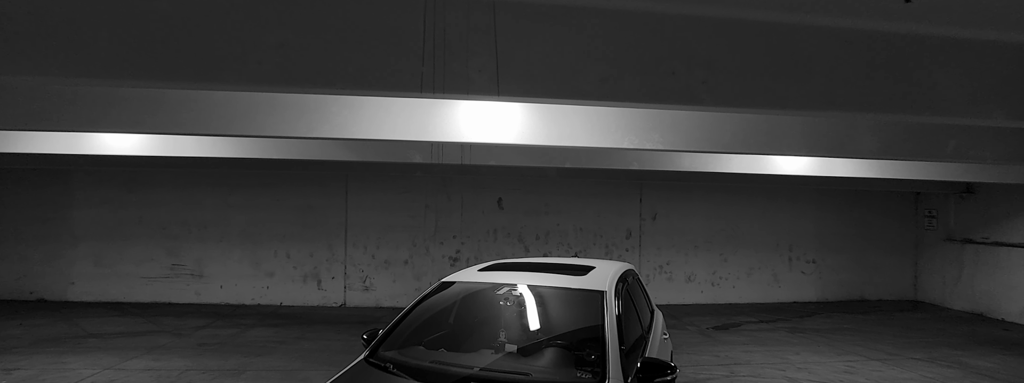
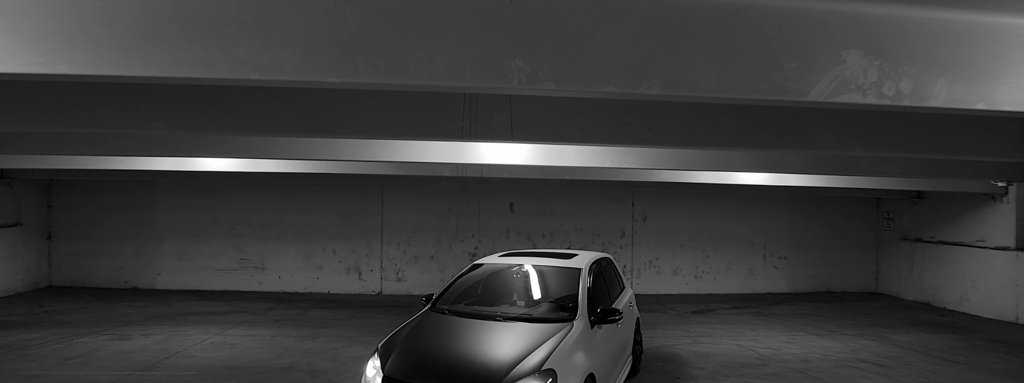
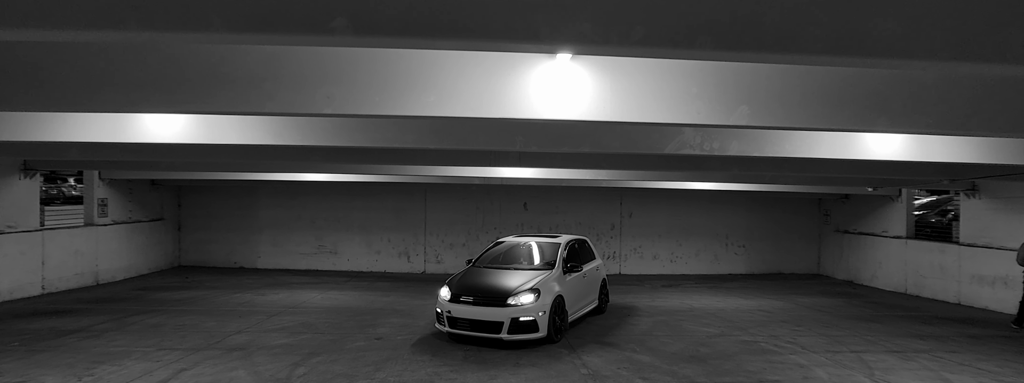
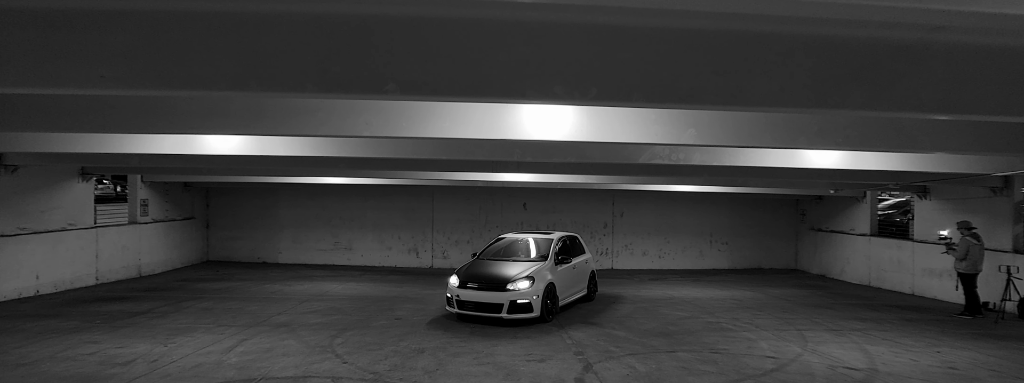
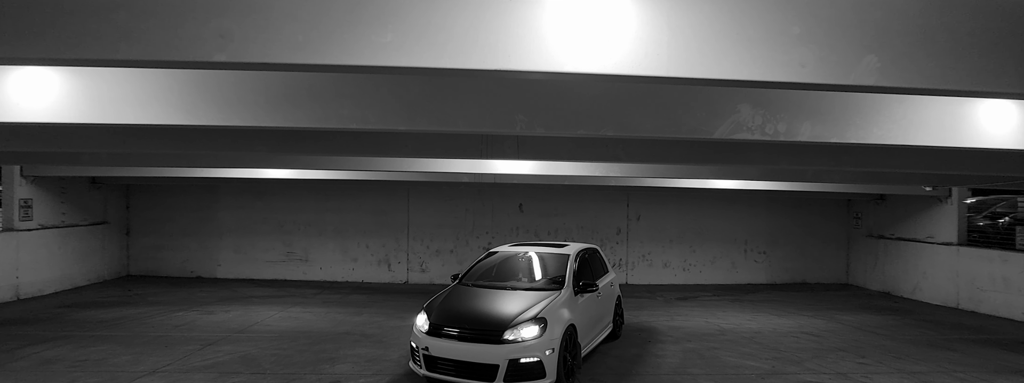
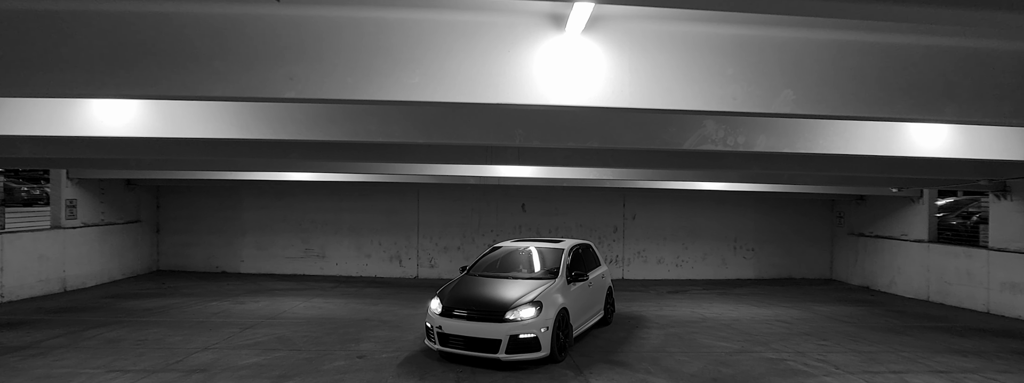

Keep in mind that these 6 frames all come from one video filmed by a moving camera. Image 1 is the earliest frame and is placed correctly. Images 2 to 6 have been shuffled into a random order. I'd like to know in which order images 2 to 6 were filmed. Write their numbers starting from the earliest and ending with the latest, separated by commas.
2, 5, 6, 3, 4
